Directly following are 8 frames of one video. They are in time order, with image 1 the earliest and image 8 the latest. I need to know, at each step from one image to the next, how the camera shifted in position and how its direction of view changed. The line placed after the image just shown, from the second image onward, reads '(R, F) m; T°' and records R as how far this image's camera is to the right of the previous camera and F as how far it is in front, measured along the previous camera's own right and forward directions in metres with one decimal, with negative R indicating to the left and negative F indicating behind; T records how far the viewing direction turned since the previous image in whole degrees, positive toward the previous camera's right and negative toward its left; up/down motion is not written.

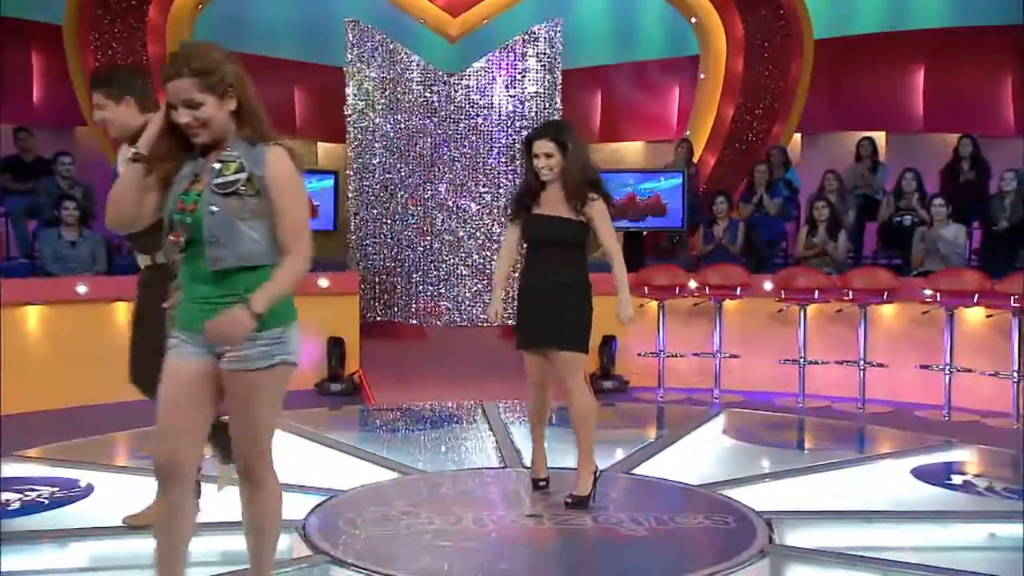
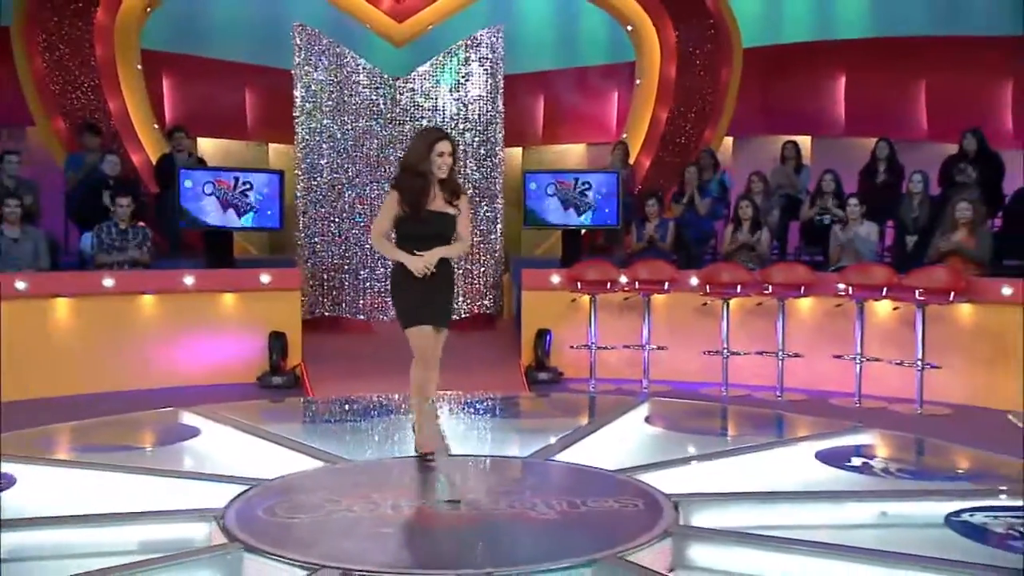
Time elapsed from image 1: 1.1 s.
(+0.3, -0.2) m; +2°
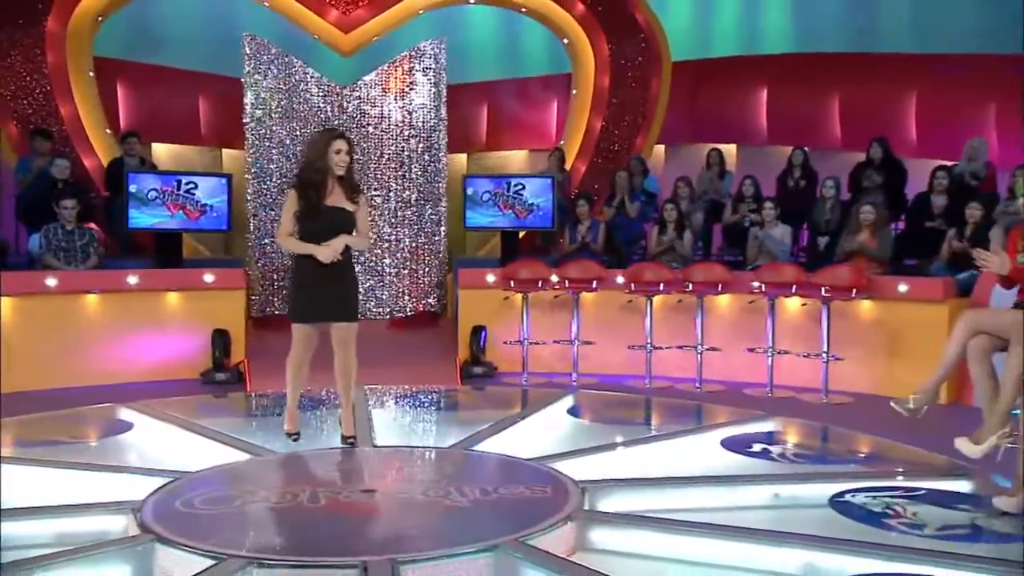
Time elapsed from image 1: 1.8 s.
(+0.3, -0.3) m; +2°
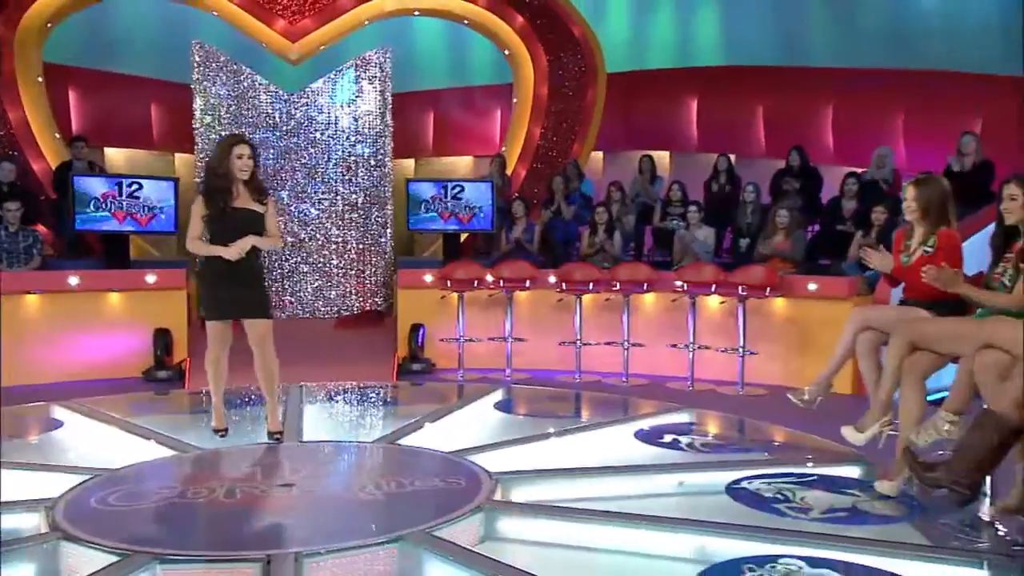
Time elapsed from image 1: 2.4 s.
(+0.4, -0.3) m; +2°
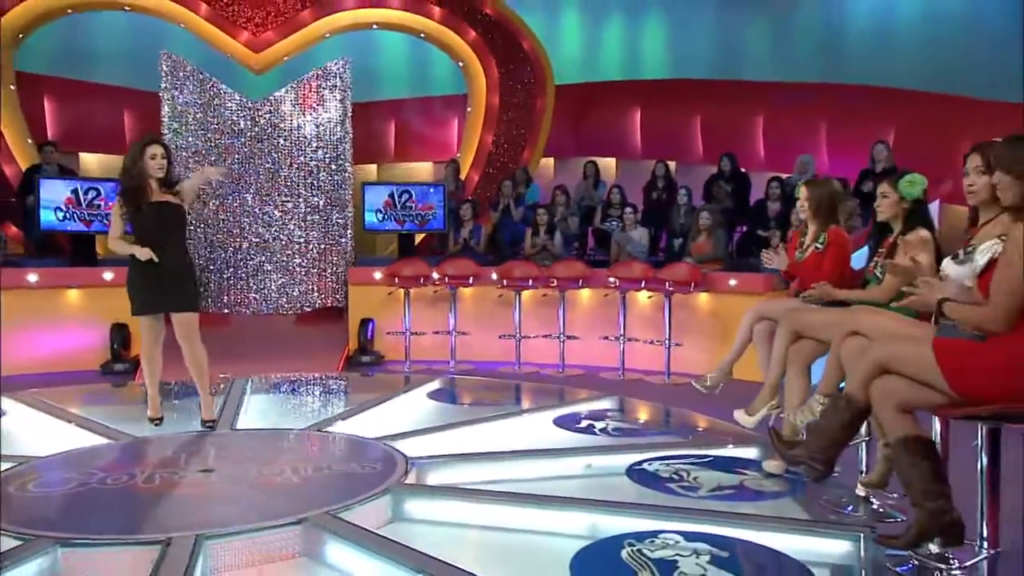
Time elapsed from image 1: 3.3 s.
(+0.6, -0.4) m; 0°
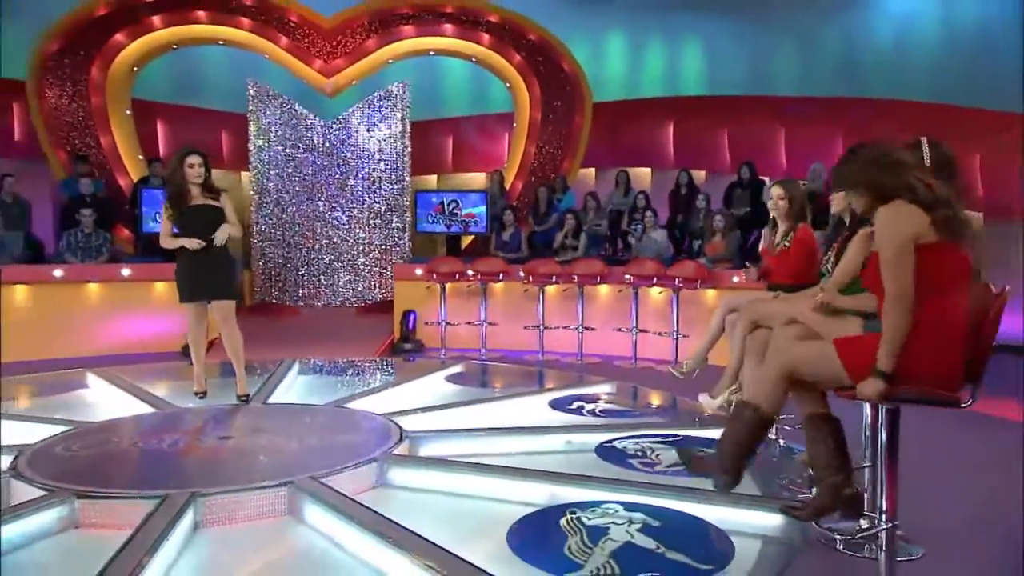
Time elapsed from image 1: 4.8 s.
(+1.0, -0.6) m; -9°
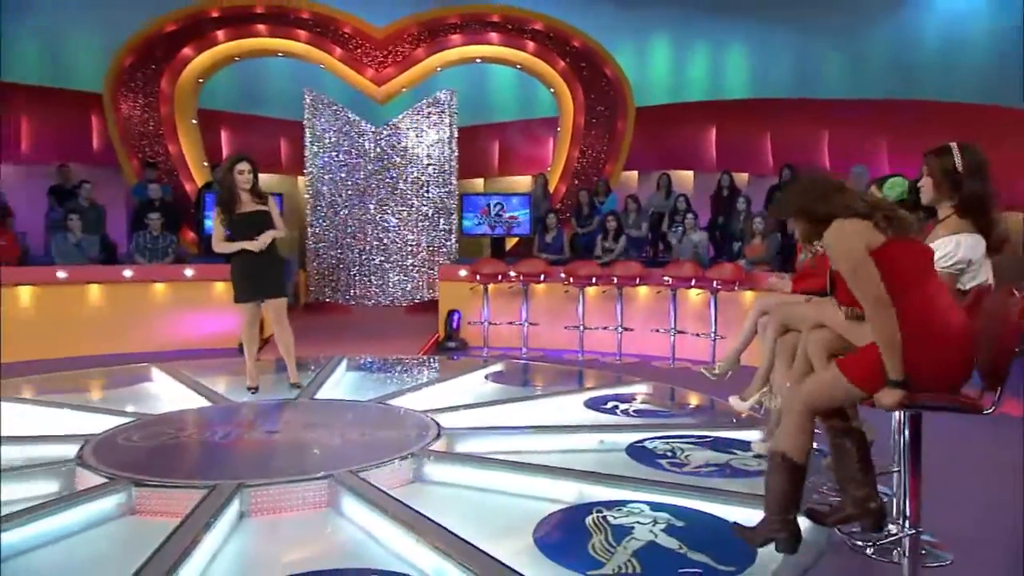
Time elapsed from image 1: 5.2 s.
(+0.2, -0.2) m; -4°
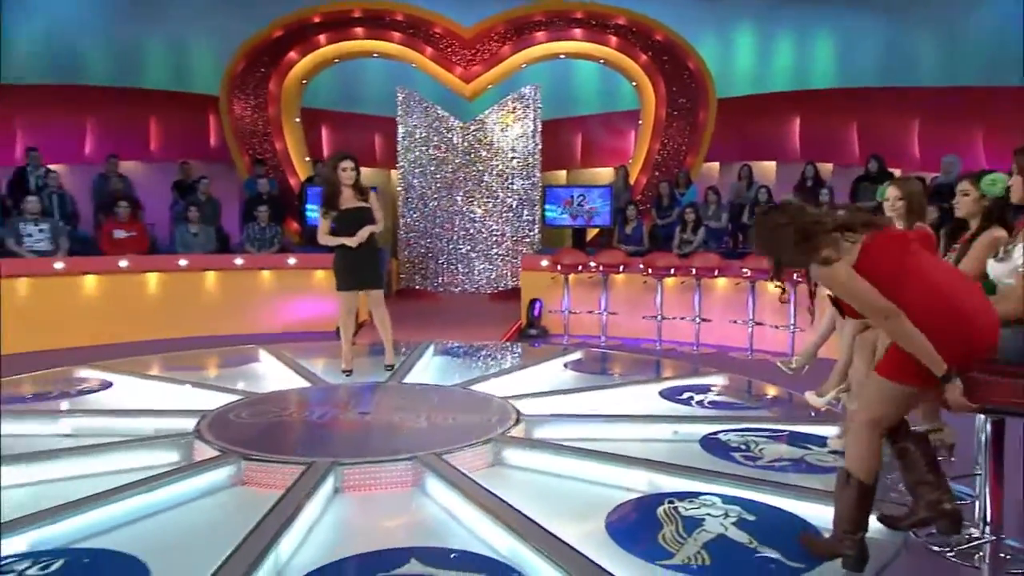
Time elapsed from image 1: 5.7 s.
(+0.1, -0.3) m; -7°
